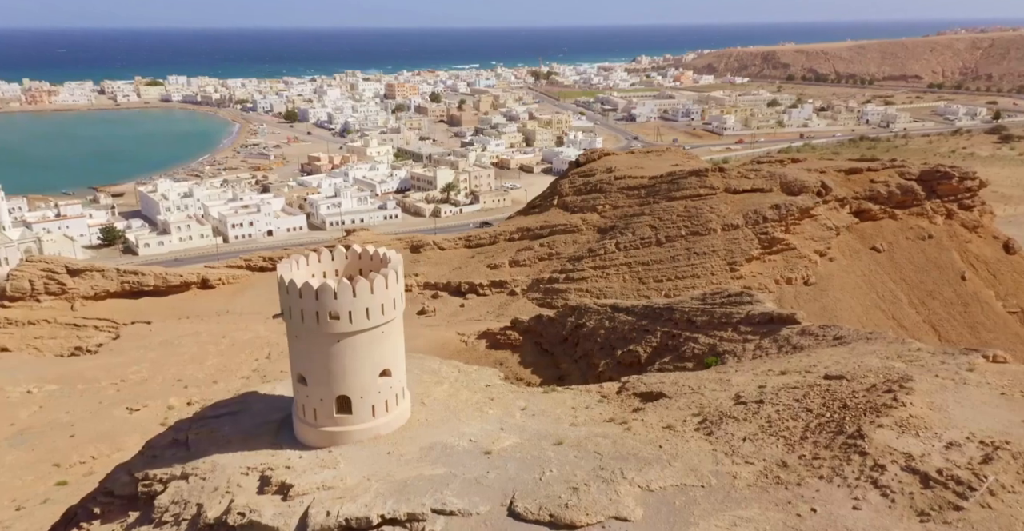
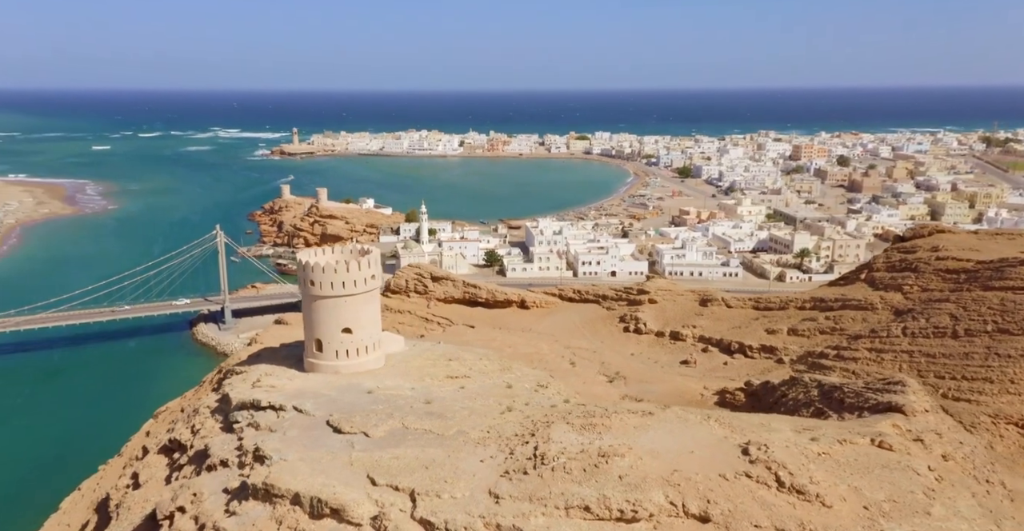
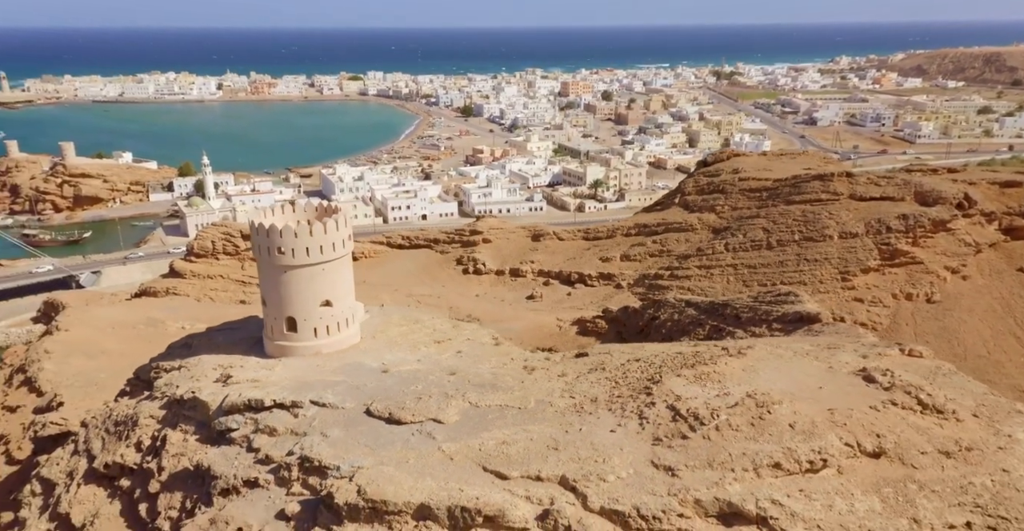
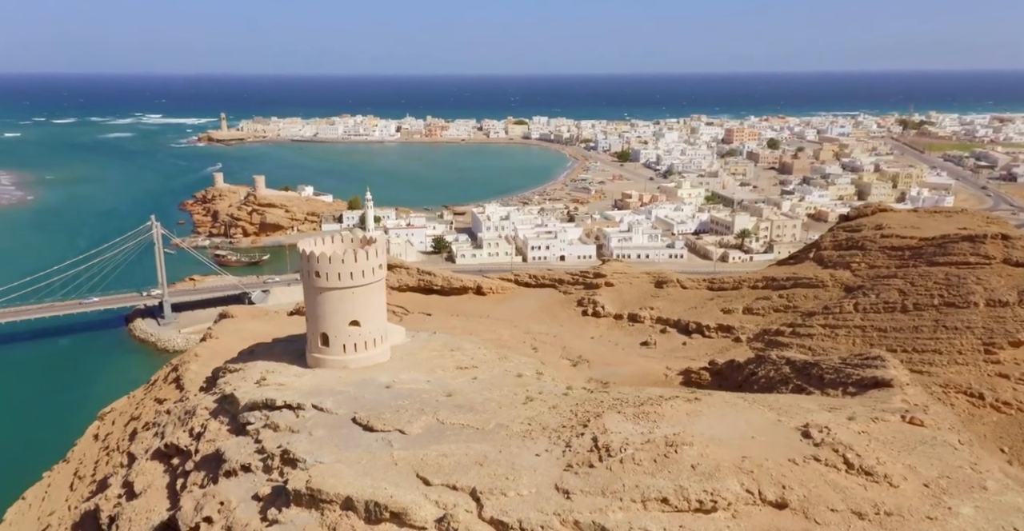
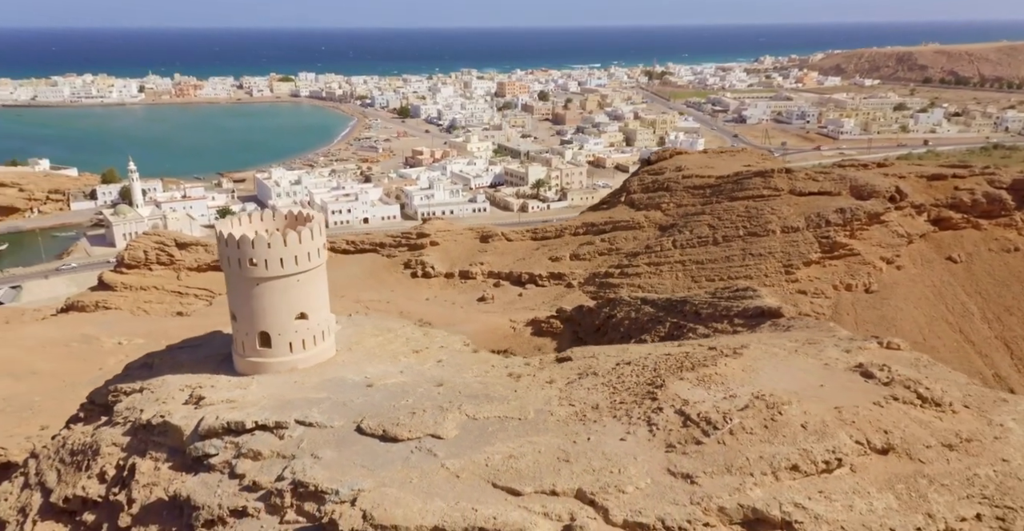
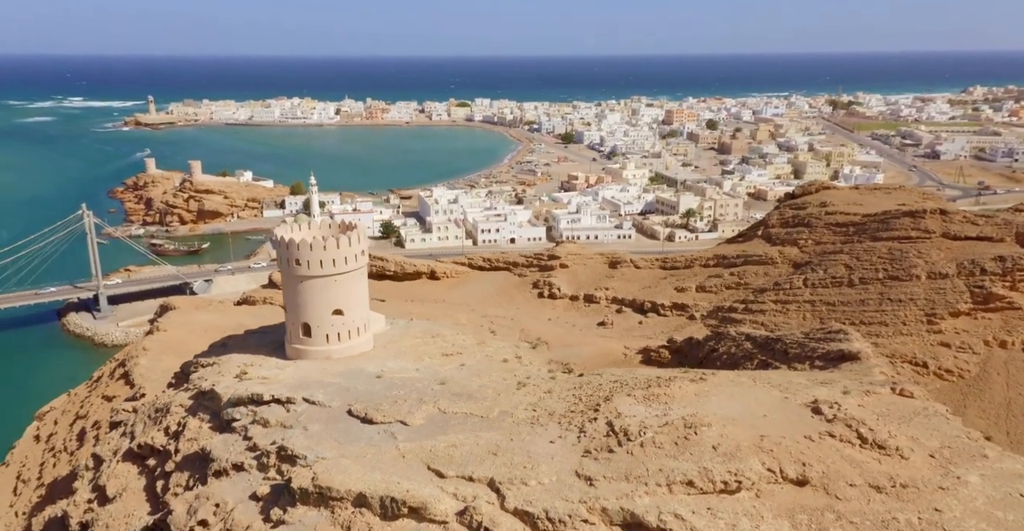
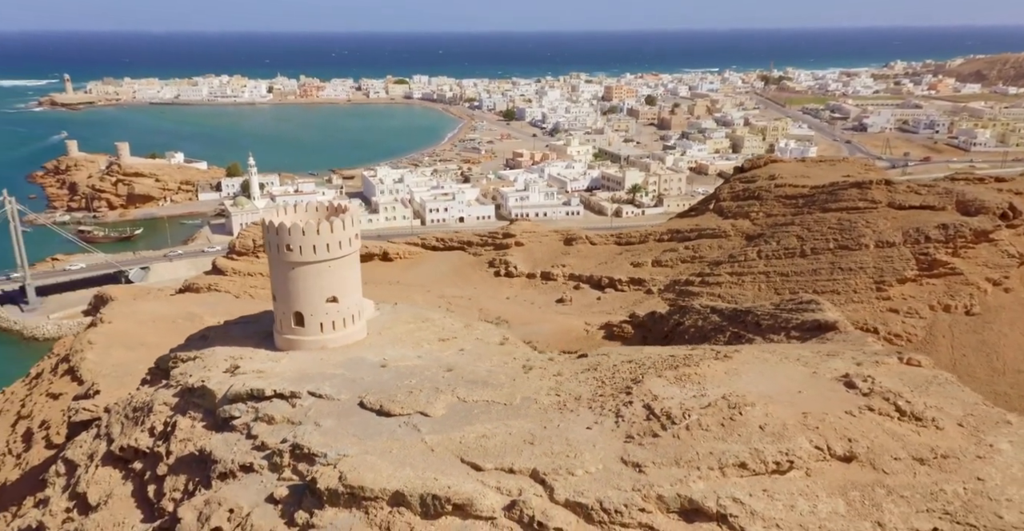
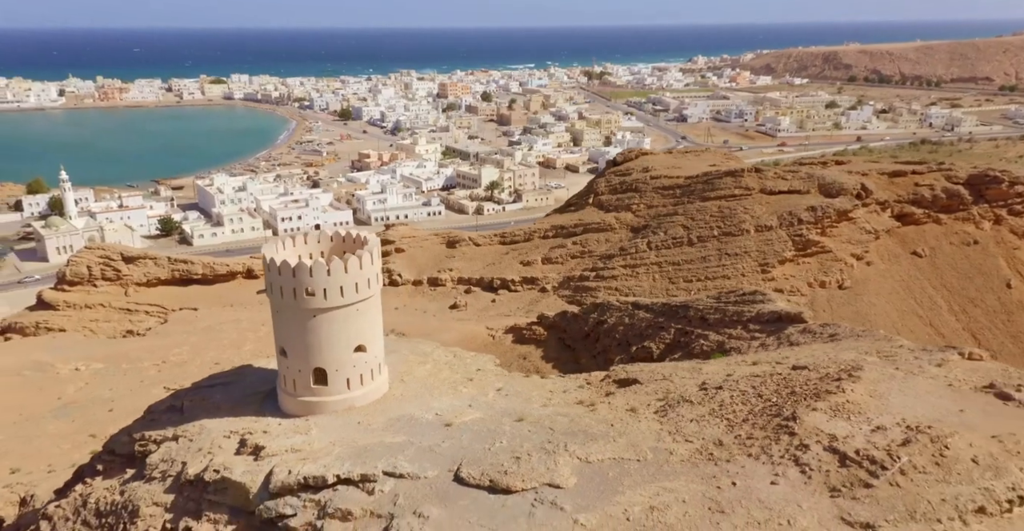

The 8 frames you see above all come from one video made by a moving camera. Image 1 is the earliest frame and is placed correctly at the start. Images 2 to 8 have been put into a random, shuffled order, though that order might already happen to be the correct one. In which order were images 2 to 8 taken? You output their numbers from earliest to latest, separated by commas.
8, 5, 3, 7, 6, 4, 2
